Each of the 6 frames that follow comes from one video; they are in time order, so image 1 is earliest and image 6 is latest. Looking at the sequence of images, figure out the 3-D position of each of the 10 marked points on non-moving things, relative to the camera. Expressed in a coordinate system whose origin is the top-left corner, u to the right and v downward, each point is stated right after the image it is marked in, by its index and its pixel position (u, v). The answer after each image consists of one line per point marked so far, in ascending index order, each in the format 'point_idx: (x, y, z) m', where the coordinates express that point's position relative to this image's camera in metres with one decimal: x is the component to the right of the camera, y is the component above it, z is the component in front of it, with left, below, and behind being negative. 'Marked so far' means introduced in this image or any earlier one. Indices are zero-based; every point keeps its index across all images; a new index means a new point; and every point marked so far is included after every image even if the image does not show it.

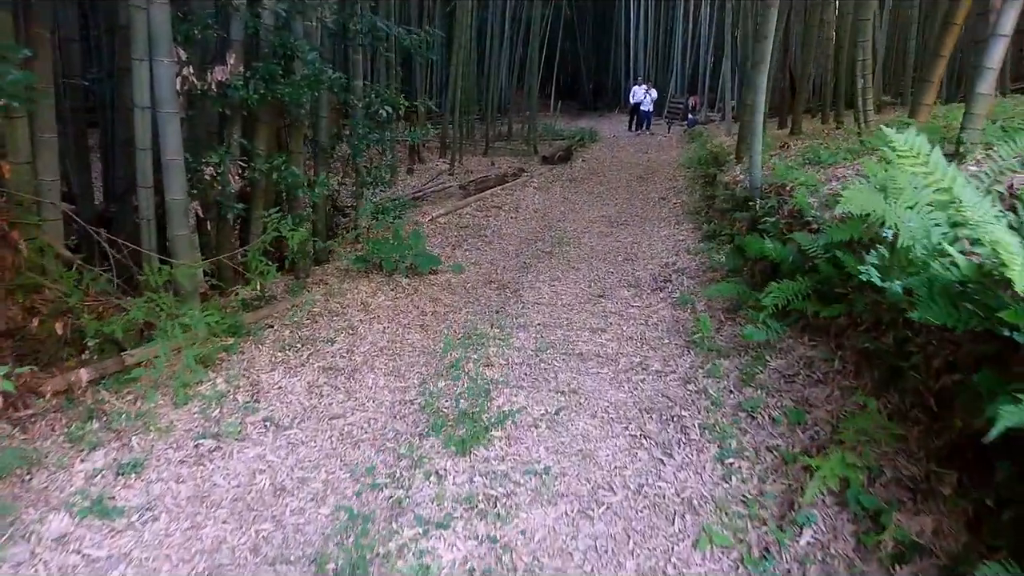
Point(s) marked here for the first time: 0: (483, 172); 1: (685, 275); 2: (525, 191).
0: (-0.4, +1.8, +9.1) m
1: (+1.0, +0.1, +3.6) m
2: (+0.2, +1.2, +7.7) m
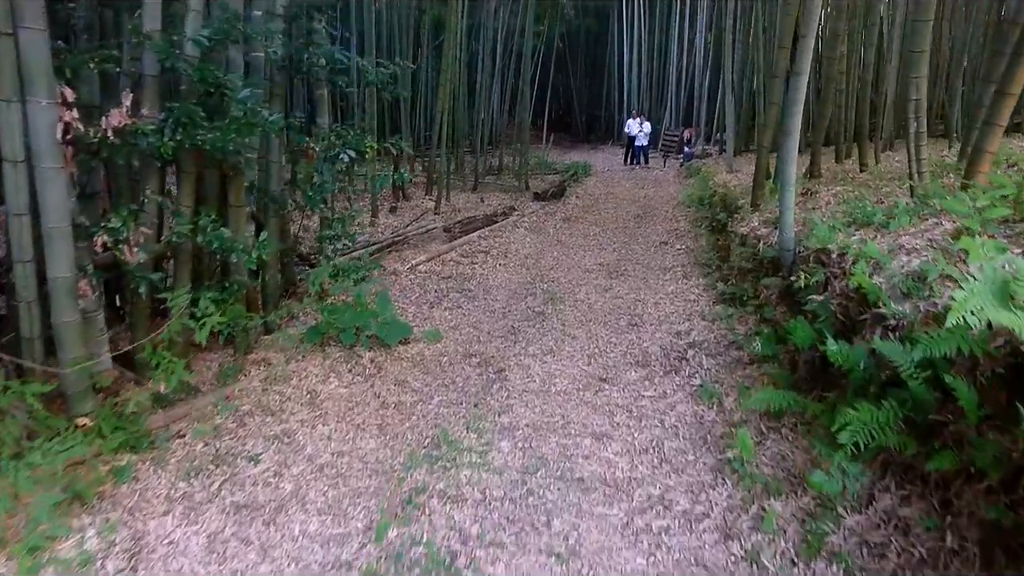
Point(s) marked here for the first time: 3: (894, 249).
0: (-0.6, +1.1, +8.5) m
1: (+1.0, -0.3, +3.0) m
2: (0.0, +0.7, +7.1) m
3: (+1.4, +0.1, +2.2) m
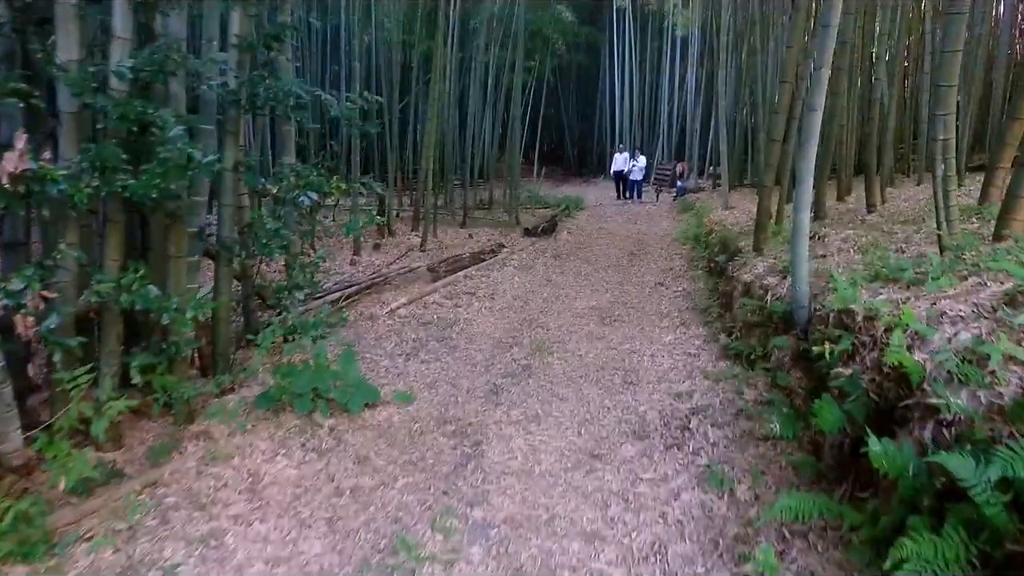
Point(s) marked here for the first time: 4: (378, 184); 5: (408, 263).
0: (-0.7, +0.6, +8.2) m
1: (+0.9, -0.6, +2.6) m
2: (-0.1, +0.2, +6.8) m
3: (+1.3, -0.1, +1.8) m
4: (-0.9, +0.7, +4.2) m
5: (-1.2, +0.3, +6.9) m
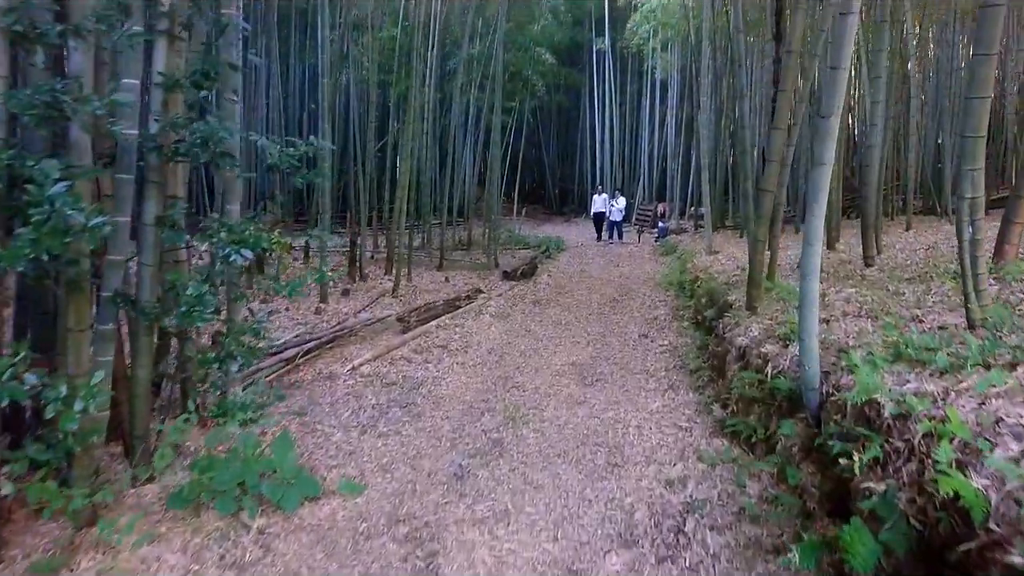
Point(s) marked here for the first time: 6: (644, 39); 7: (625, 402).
0: (-1.0, 0.0, +7.8) m
1: (+0.7, -0.9, +2.2) m
2: (-0.4, -0.3, +6.4) m
3: (+1.2, -0.3, +1.5) m
4: (-1.1, +0.3, +3.9) m
5: (-1.5, -0.3, +6.5) m
6: (+2.9, +5.5, +13.4) m
7: (+0.7, -0.7, +3.8) m
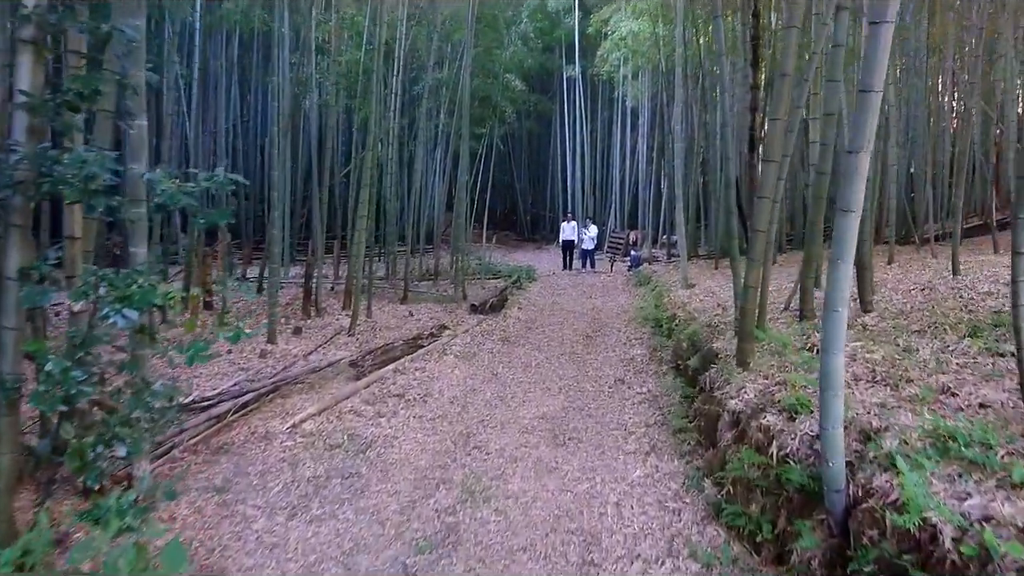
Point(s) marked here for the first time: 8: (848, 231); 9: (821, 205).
0: (-1.4, -0.5, +7.3) m
1: (+0.6, -1.1, +1.8) m
2: (-0.7, -0.7, +5.9) m
3: (+1.1, -0.5, +1.0) m
4: (-1.4, +0.1, +3.3) m
5: (-1.8, -0.7, +6.0) m
6: (+2.3, +4.9, +13.2) m
7: (+0.5, -1.0, +3.3) m
8: (+0.9, +0.2, +1.7) m
9: (+1.9, +0.6, +3.8) m
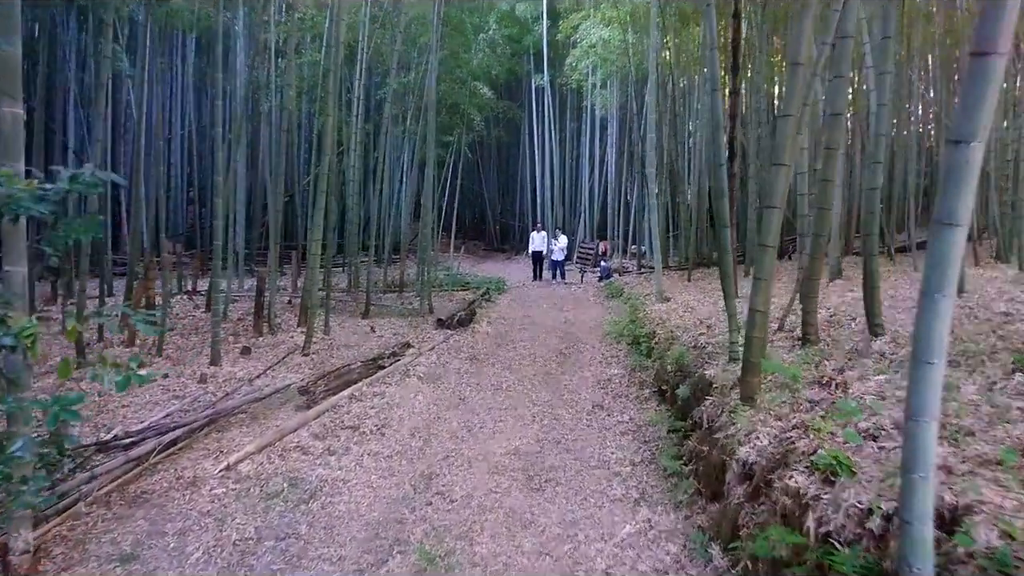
0: (-1.8, -0.7, +6.7) m
1: (+0.5, -1.2, +1.3) m
2: (-1.0, -0.9, +5.3) m
3: (+1.0, -0.6, +0.6) m
4: (-1.5, -0.1, +2.8) m
5: (-2.1, -0.8, +5.4) m
6: (+1.6, +4.6, +12.9) m
7: (+0.3, -1.1, +2.8) m
8: (+0.9, +0.1, +1.3) m
9: (+1.8, +0.4, +3.4) m
